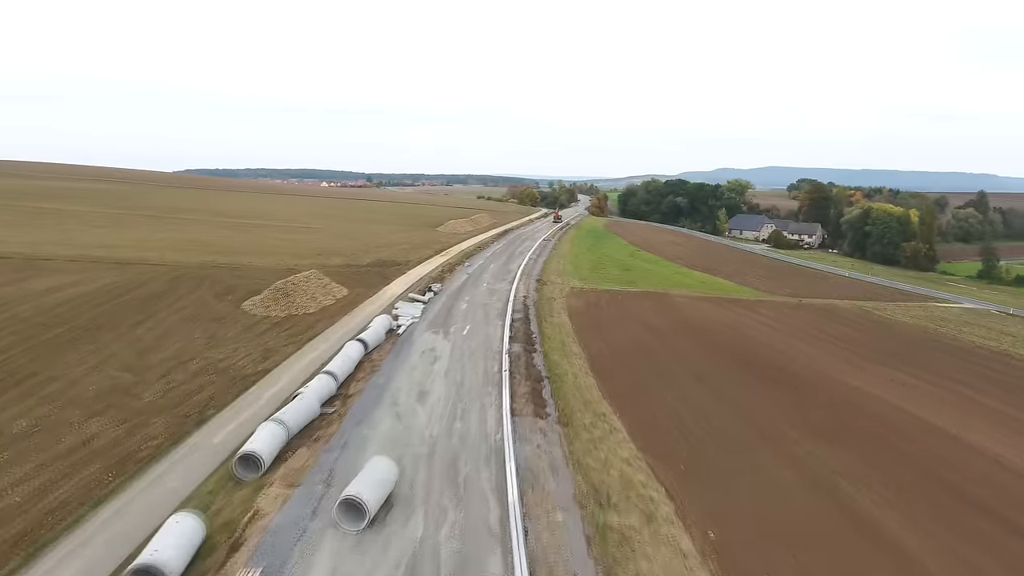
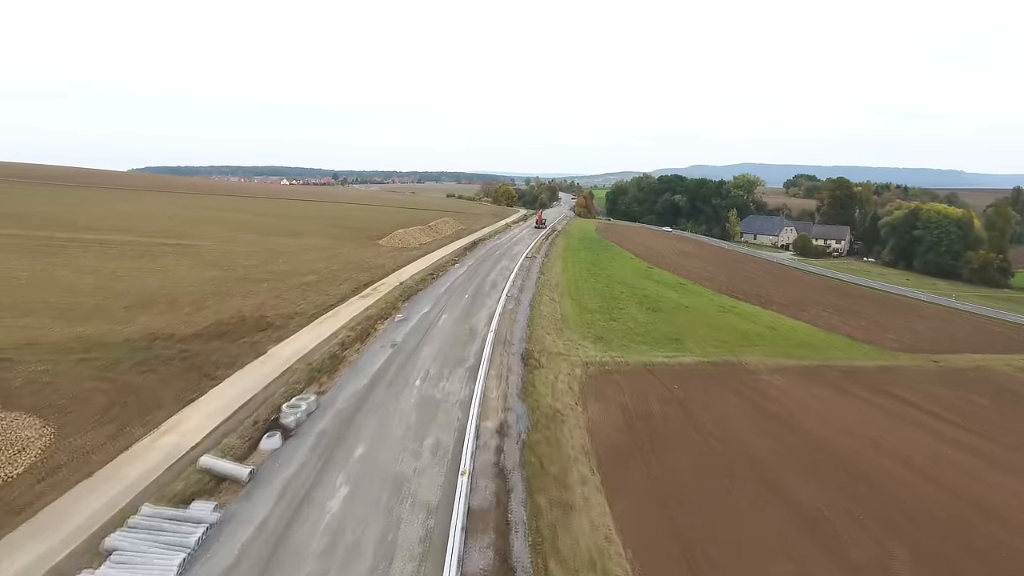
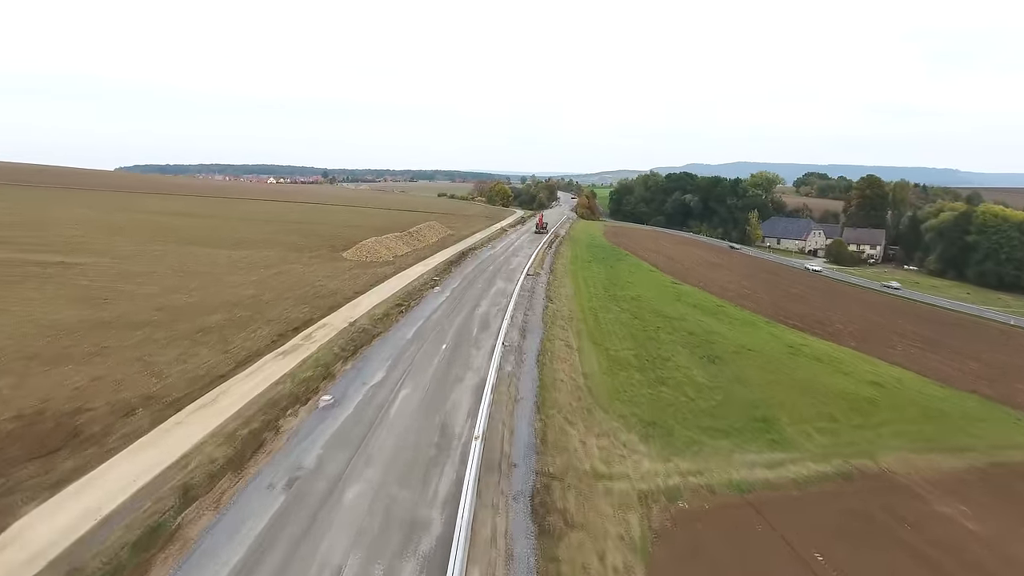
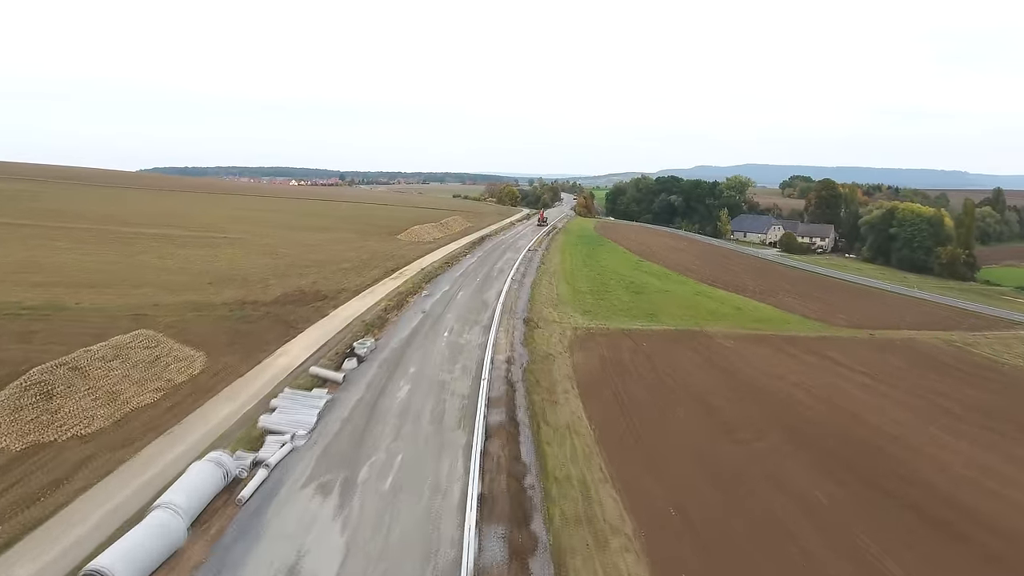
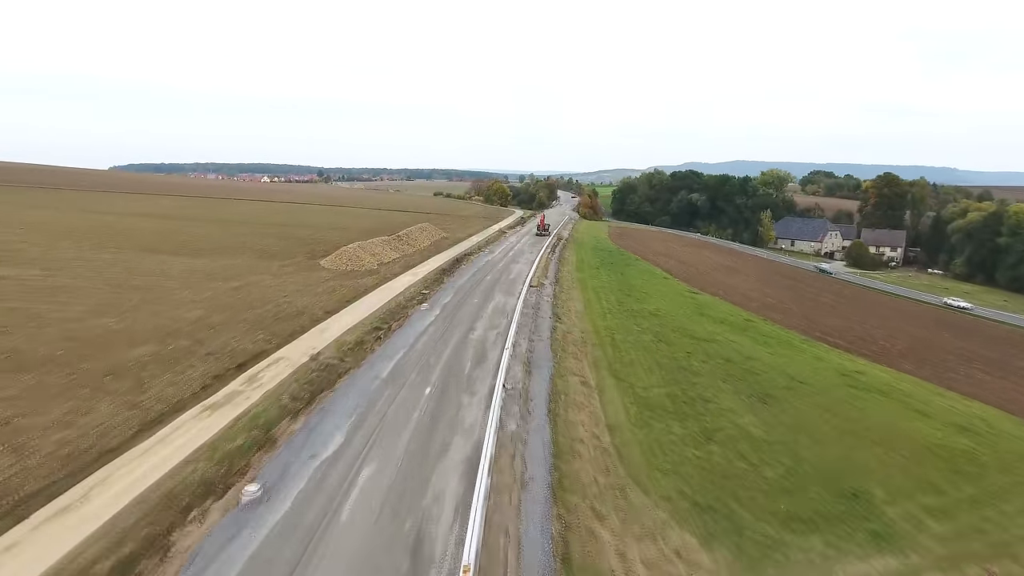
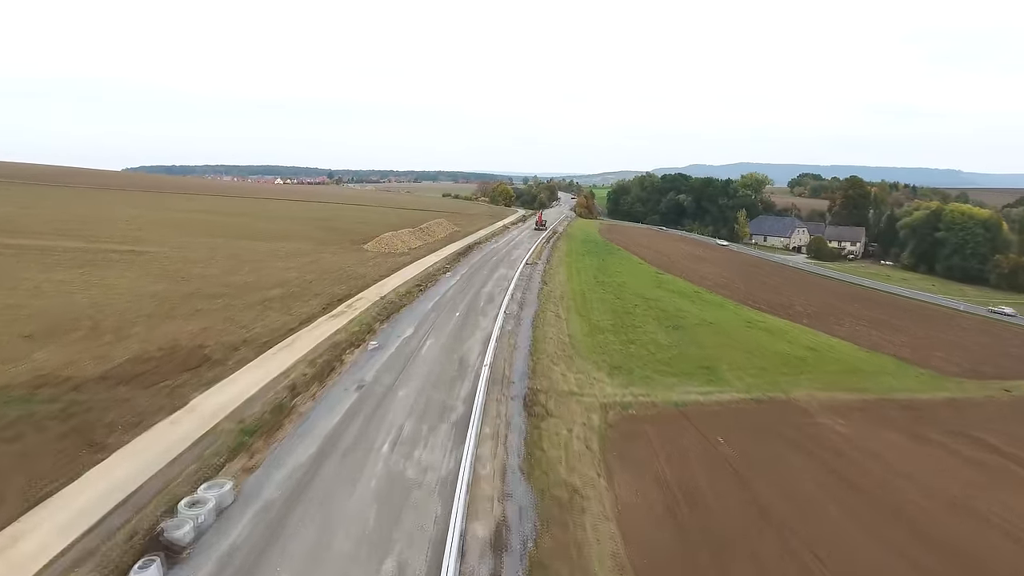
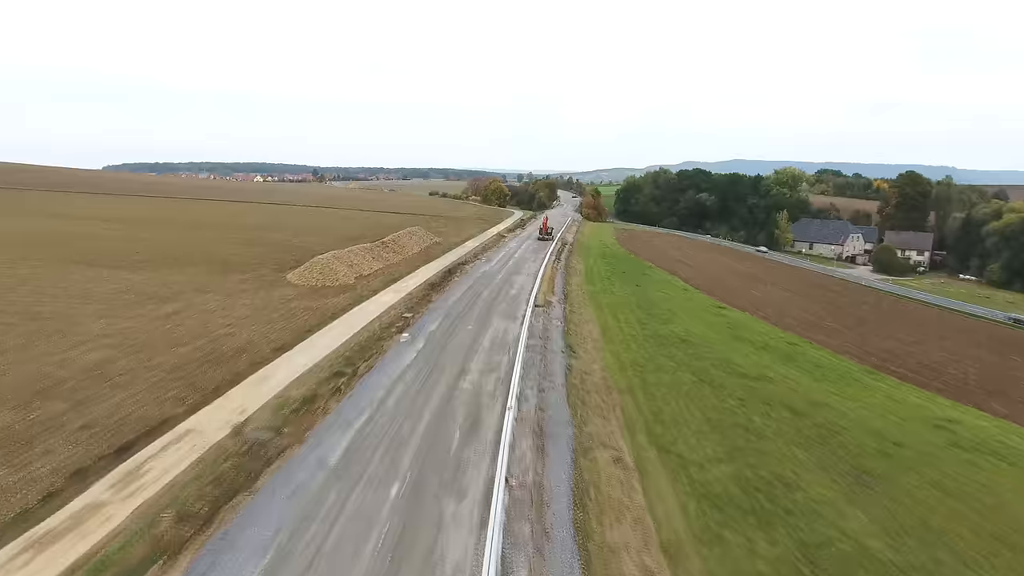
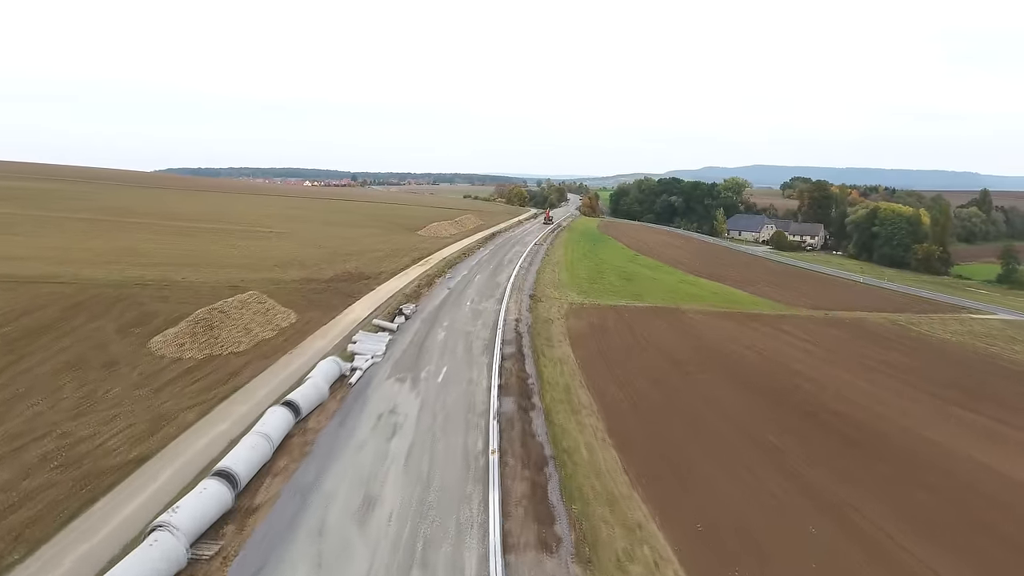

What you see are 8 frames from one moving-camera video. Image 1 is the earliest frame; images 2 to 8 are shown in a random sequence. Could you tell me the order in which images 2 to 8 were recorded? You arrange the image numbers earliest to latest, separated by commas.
8, 4, 2, 6, 3, 5, 7
